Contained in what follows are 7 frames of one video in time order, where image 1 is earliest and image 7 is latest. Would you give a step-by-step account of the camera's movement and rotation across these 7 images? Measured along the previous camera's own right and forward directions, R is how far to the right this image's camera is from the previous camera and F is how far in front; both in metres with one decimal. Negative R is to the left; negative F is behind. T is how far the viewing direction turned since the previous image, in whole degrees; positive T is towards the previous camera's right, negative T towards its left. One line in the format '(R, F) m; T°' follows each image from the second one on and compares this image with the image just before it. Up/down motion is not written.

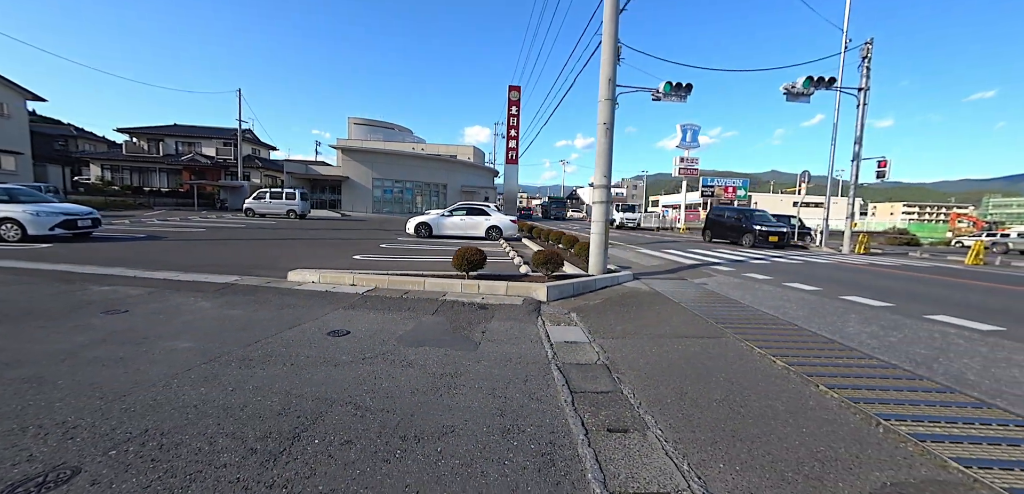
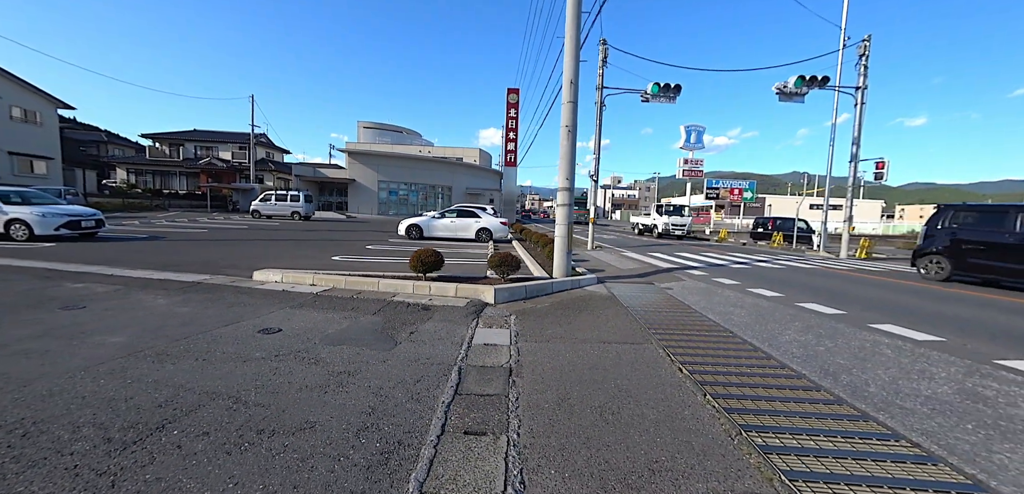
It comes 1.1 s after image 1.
(+1.1, 0.0) m; -3°
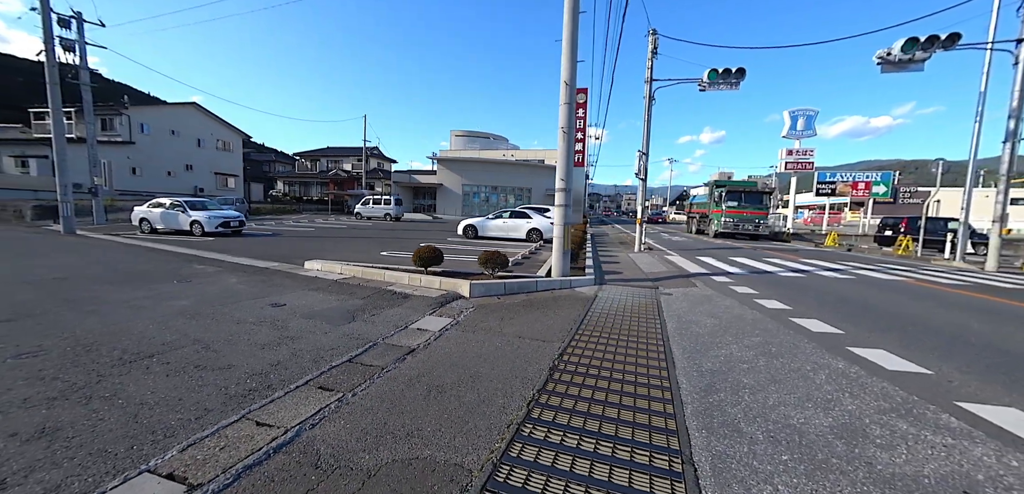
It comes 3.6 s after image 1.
(+2.2, -0.1) m; -17°
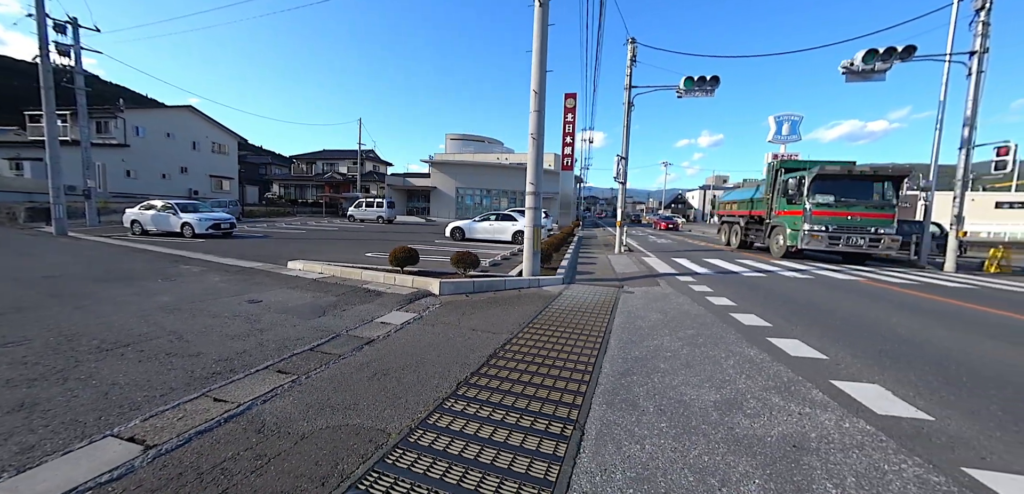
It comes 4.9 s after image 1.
(+0.6, -0.4) m; 0°
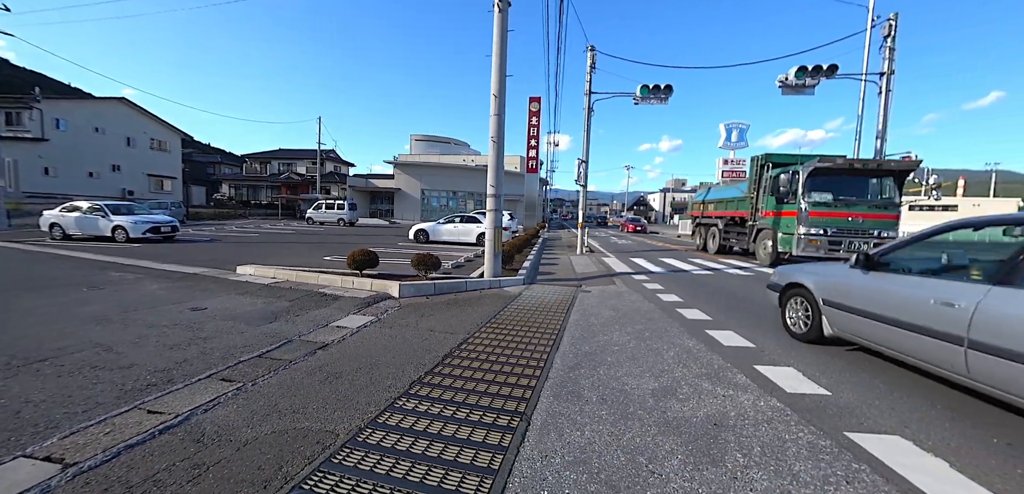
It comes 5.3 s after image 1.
(+0.2, -0.1) m; +5°
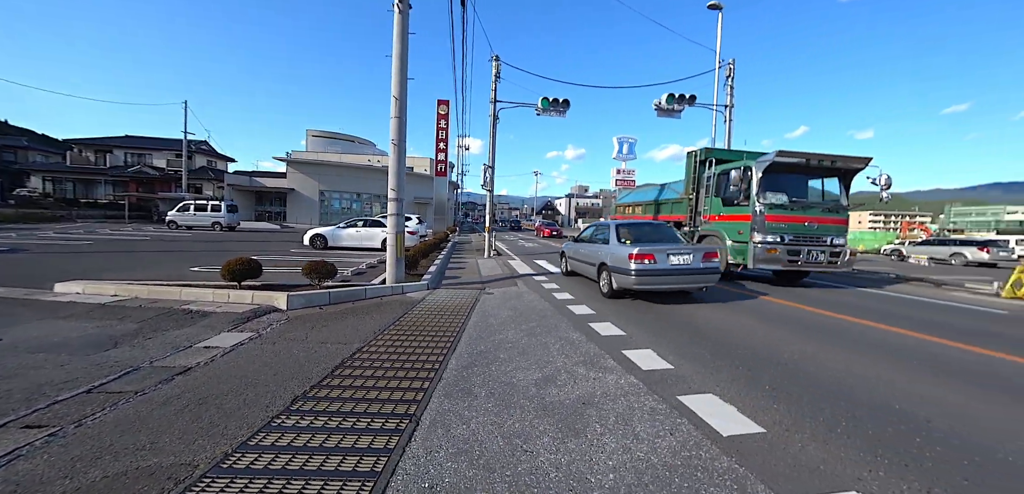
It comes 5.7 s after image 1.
(+0.2, -0.2) m; +13°
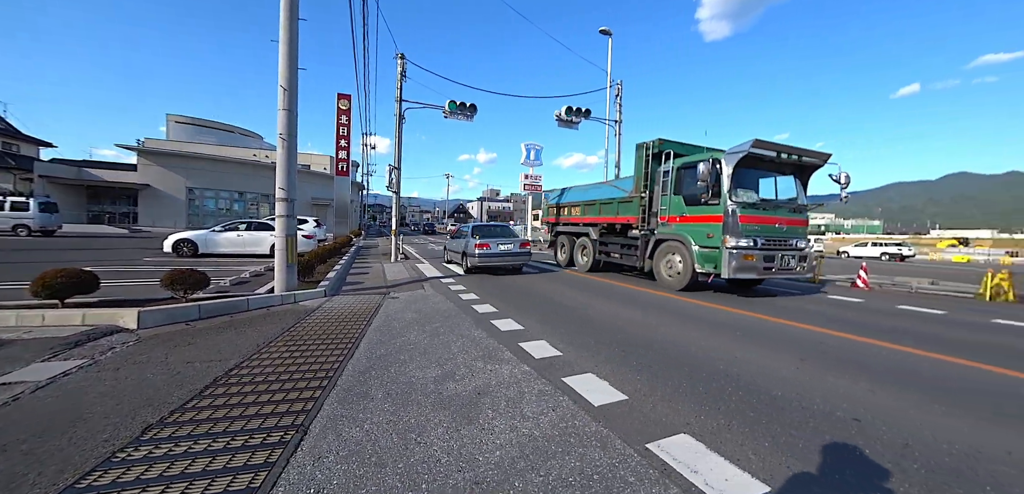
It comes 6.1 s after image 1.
(+0.1, -0.2) m; +13°
